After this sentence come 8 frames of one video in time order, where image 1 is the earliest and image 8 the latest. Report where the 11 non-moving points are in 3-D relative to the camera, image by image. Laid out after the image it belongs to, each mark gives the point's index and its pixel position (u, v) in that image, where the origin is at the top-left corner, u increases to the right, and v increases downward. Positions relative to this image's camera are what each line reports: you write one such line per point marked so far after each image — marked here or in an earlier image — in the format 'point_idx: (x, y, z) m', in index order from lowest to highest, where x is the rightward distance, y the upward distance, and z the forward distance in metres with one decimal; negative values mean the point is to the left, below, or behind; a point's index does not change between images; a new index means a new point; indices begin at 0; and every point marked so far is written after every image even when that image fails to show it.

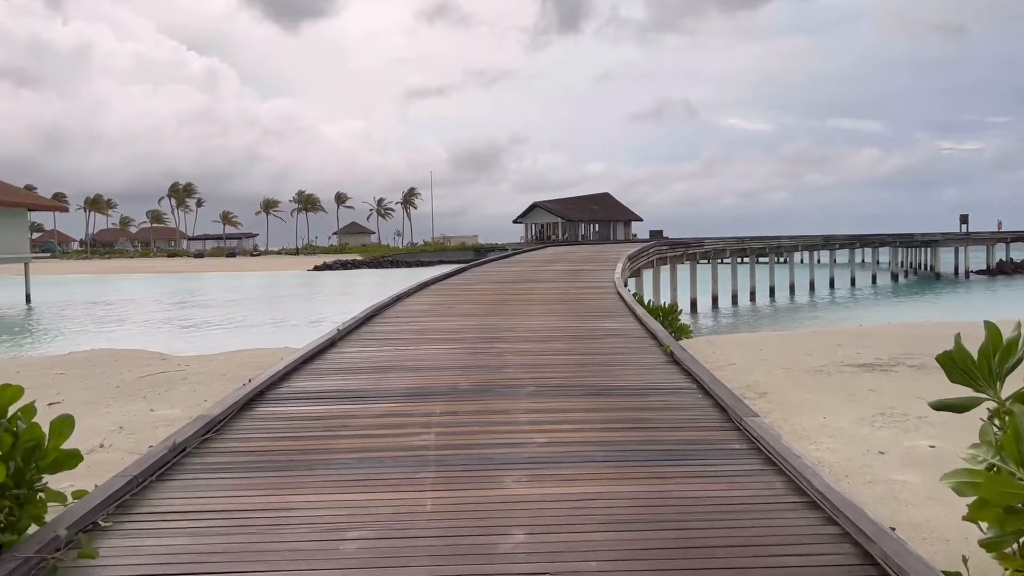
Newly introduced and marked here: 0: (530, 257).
0: (+0.4, +0.7, +19.8) m
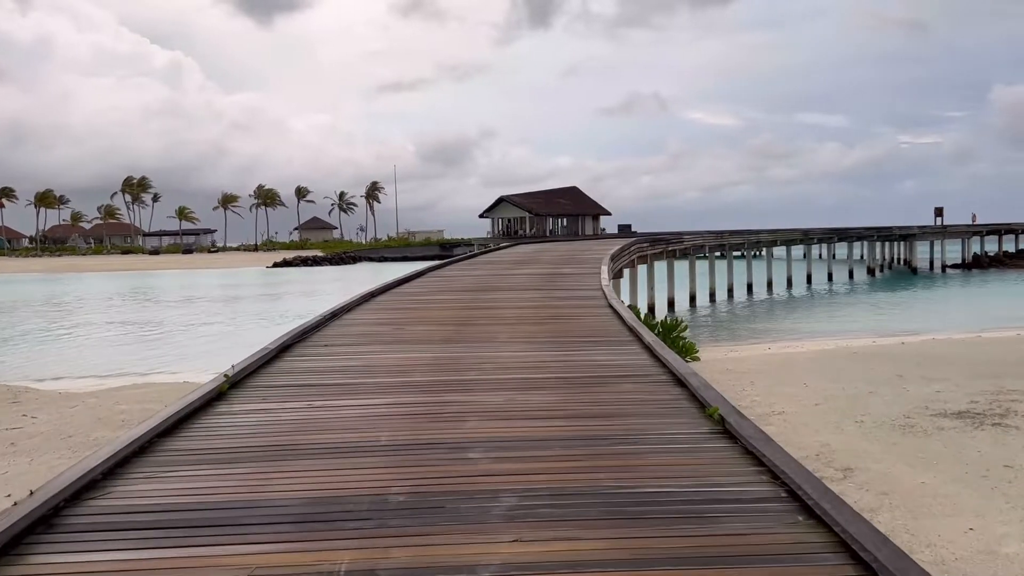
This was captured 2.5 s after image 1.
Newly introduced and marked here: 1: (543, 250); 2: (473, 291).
0: (-0.3, +0.6, +17.5) m
1: (+0.7, +0.8, +19.2) m
2: (-0.5, -0.1, +11.0) m
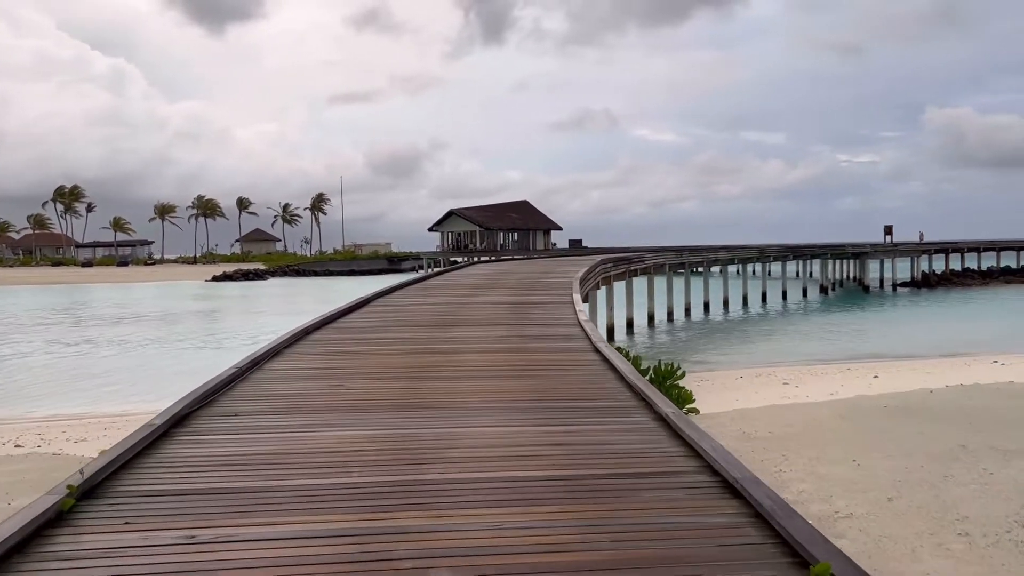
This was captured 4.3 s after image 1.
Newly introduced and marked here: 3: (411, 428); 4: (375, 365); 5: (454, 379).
0: (-1.1, +0.1, +15.9) m
1: (-0.2, +0.3, +17.6) m
2: (-0.9, -0.4, +9.3) m
3: (-0.6, -0.8, +5.1) m
4: (-1.2, -0.7, +7.2) m
5: (-0.4, -0.7, +6.6) m
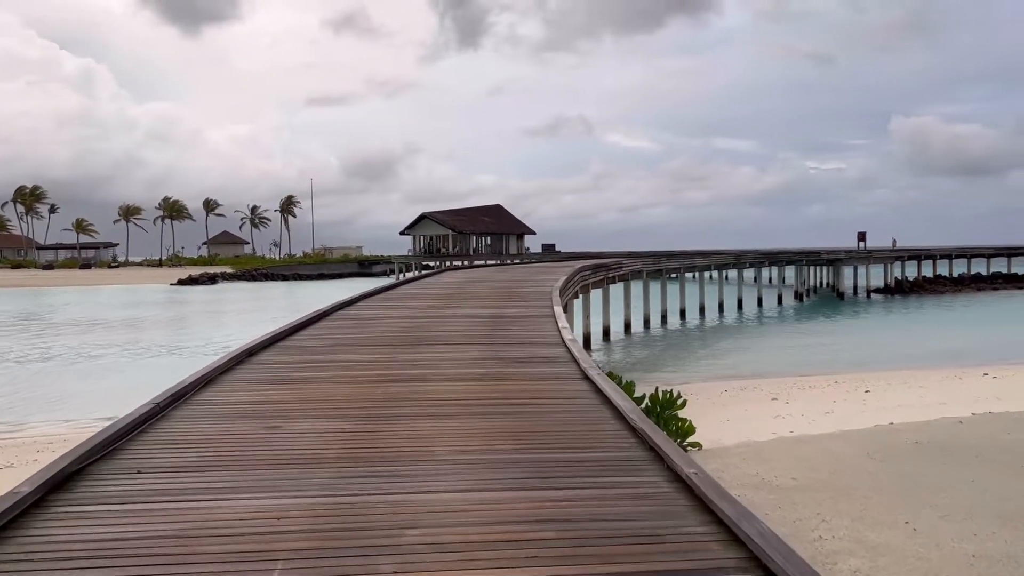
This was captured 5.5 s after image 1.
0: (-1.6, 0.0, +14.7) m
1: (-0.7, +0.2, +16.5) m
2: (-1.2, -0.6, +8.1) m
3: (-0.7, -1.0, +4.0) m
4: (-1.4, -0.8, +6.0) m
5: (-0.6, -0.8, +5.5) m
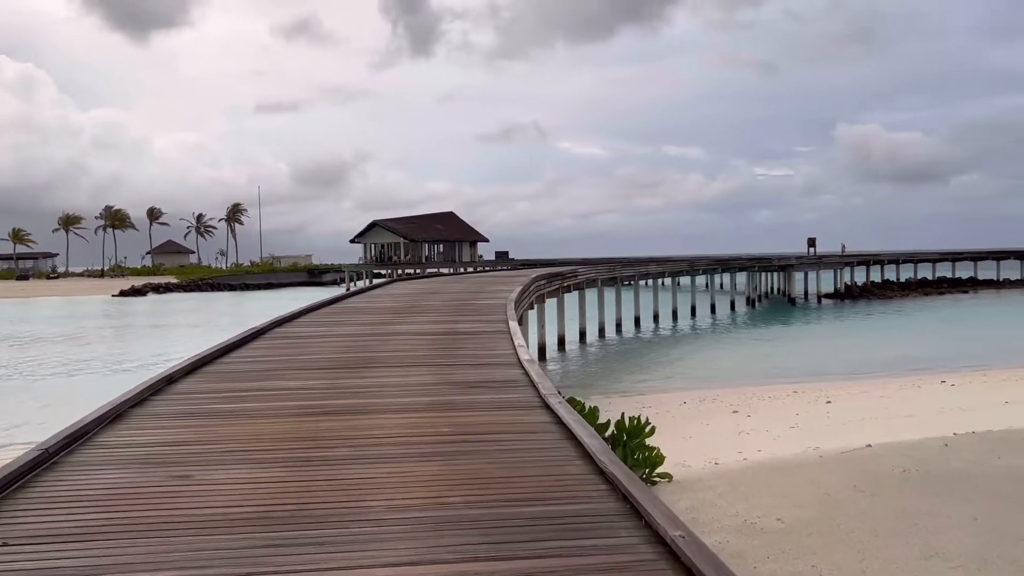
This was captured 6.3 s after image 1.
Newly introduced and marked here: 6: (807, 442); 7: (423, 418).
0: (-2.4, -0.2, +13.9) m
1: (-1.6, -0.1, +15.7) m
2: (-1.6, -0.7, +7.4) m
3: (-0.9, -1.1, +3.3) m
4: (-1.7, -0.9, +5.3) m
5: (-0.9, -1.0, +4.8) m
6: (+3.9, -2.0, +11.1) m
7: (-0.6, -0.9, +5.7) m
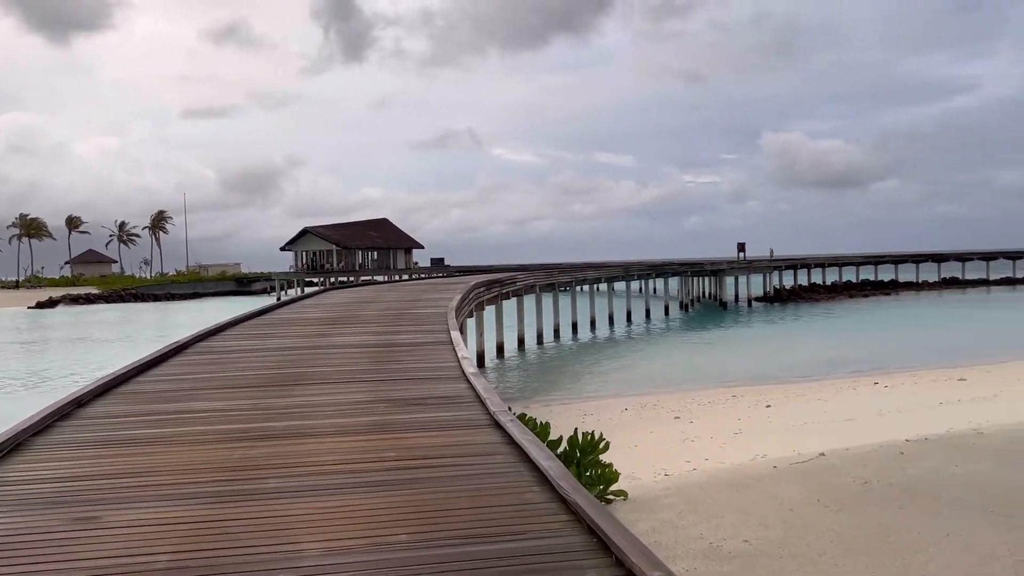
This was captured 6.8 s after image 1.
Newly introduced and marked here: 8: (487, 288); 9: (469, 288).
0: (-3.3, -0.4, +13.3) m
1: (-2.7, -0.2, +15.2) m
2: (-2.1, -0.8, +6.8) m
3: (-1.0, -1.1, +2.8) m
4: (-2.0, -1.0, +4.7) m
5: (-1.1, -1.0, +4.3) m
6: (+3.1, -2.1, +10.9) m
7: (-0.9, -1.0, +5.3) m
8: (-0.6, 0.0, +20.0) m
9: (-0.8, 0.0, +16.3) m
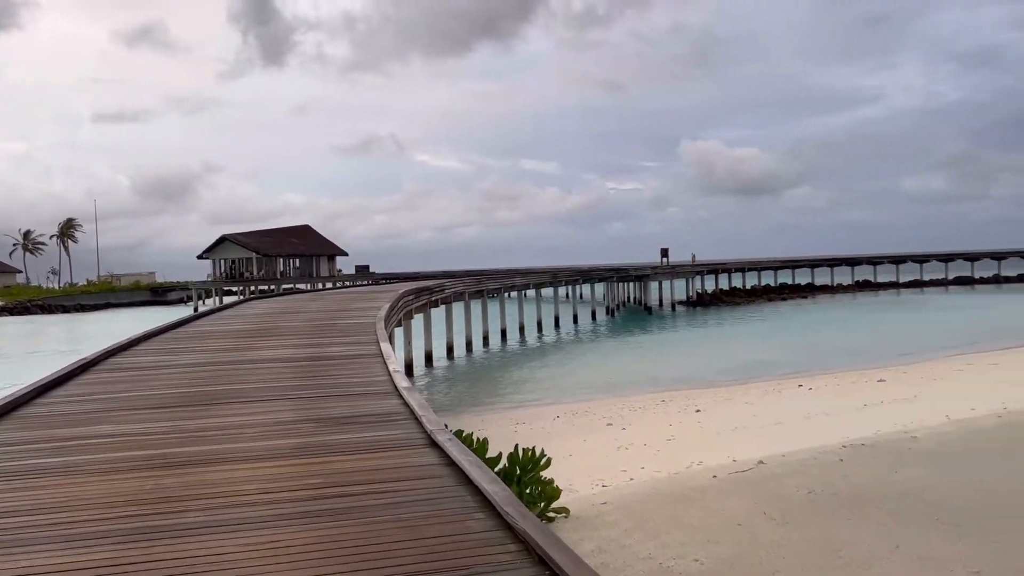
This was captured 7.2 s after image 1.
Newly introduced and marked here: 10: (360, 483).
0: (-4.4, -0.6, +12.7) m
1: (-4.0, -0.4, +14.6) m
2: (-2.5, -0.9, +6.3) m
3: (-1.2, -1.2, +2.4) m
4: (-2.3, -1.1, +4.2) m
5: (-1.4, -1.1, +3.9) m
6: (+2.3, -2.2, +10.9) m
7: (-1.3, -1.0, +4.9) m
8: (-2.3, -0.2, +19.6) m
9: (-2.2, -0.2, +15.9) m
10: (-0.8, -1.0, +4.5) m
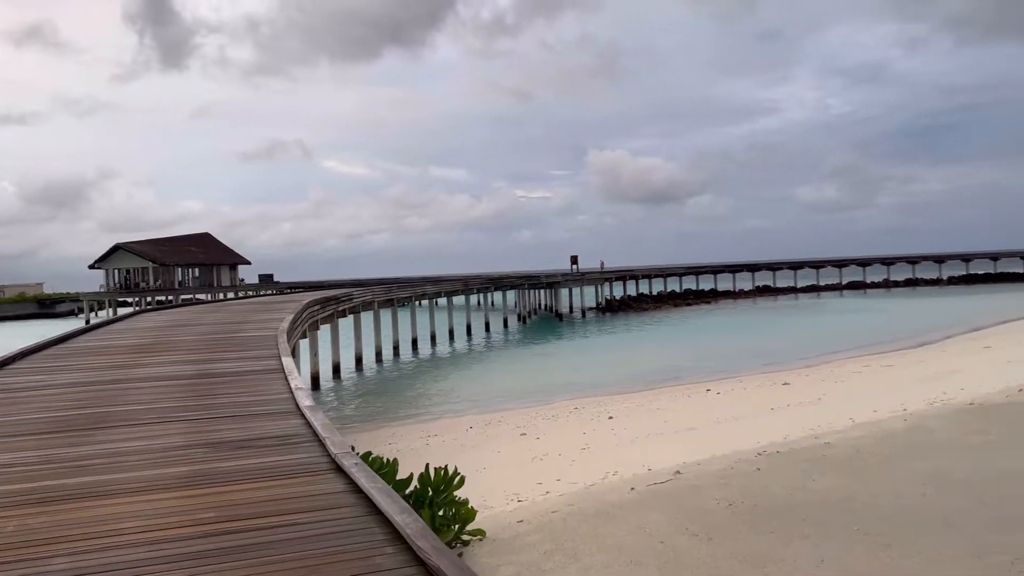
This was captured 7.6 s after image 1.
0: (-5.7, -0.7, +11.8) m
1: (-5.4, -0.6, +13.8) m
2: (-3.2, -1.0, +5.7) m
3: (-1.4, -1.2, +1.9) m
4: (-2.7, -1.2, +3.7) m
5: (-1.8, -1.2, +3.4) m
6: (+1.2, -2.3, +10.7) m
7: (-1.7, -1.1, +4.4) m
8: (-4.3, -0.4, +18.9) m
9: (-3.8, -0.4, +15.3) m
10: (-1.2, -1.1, +4.1) m
